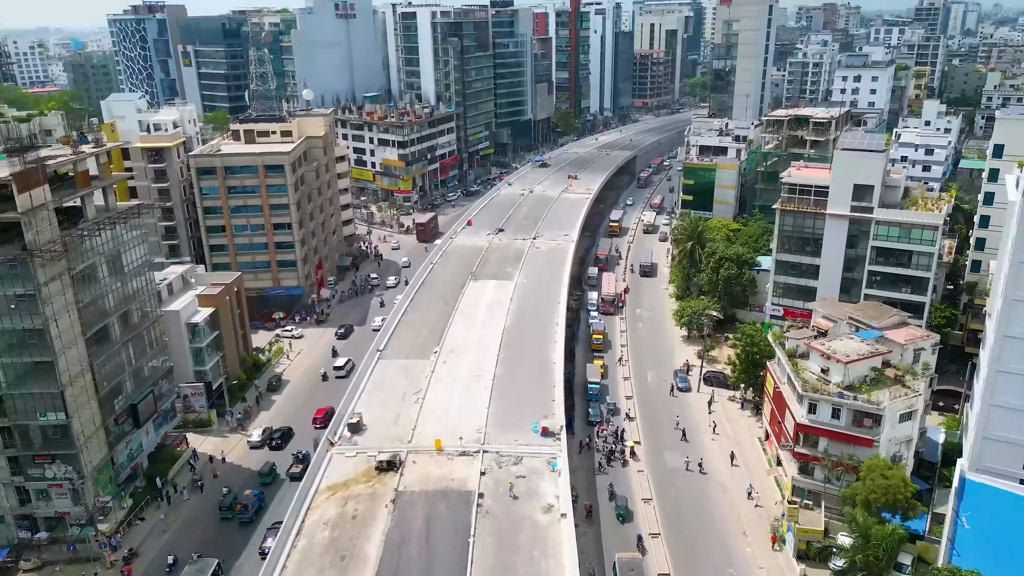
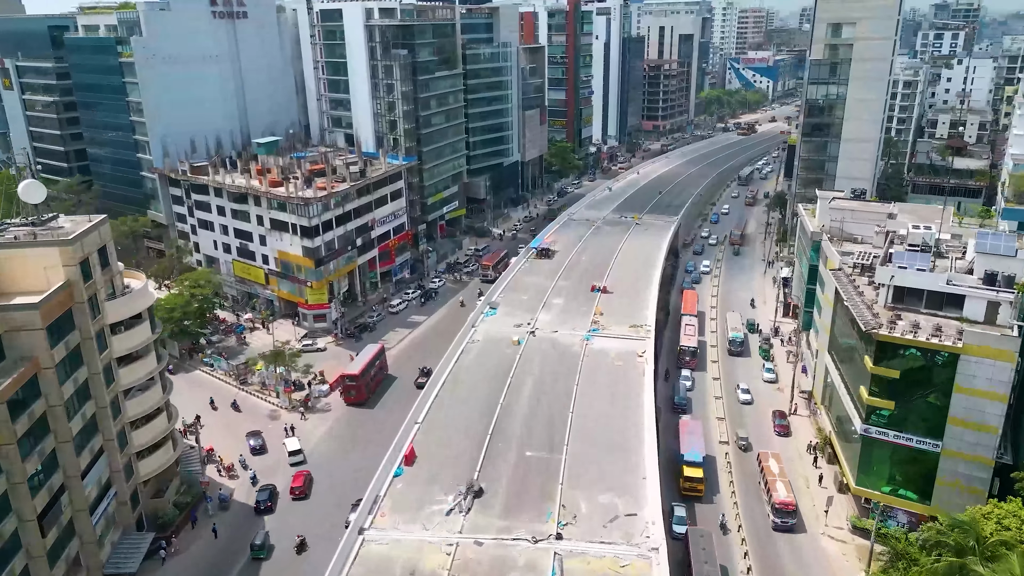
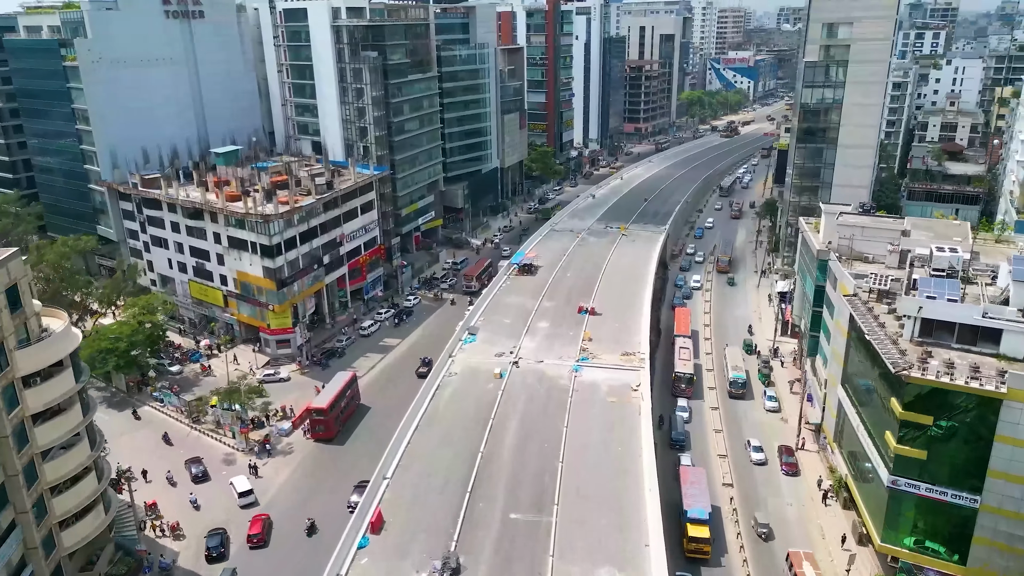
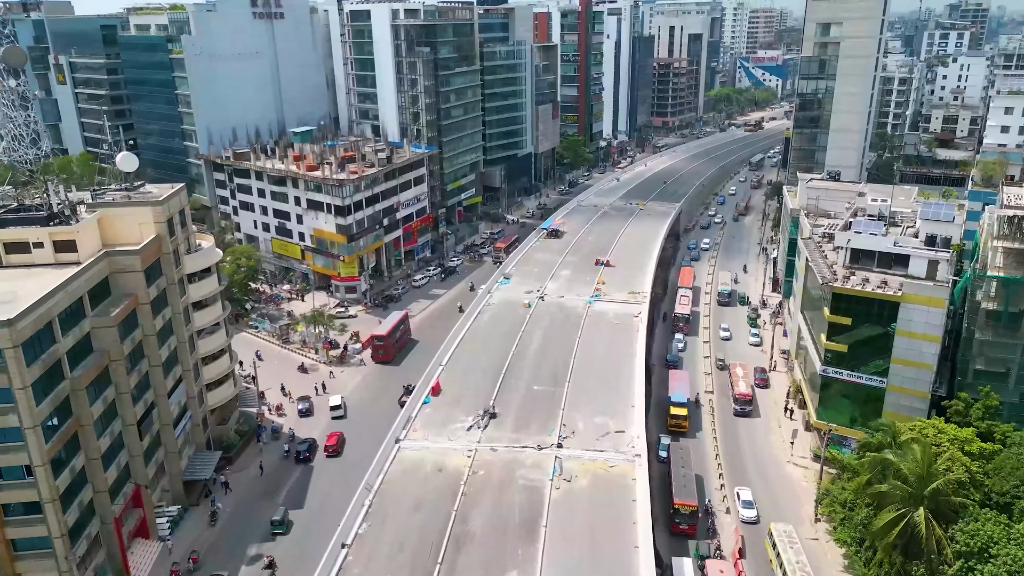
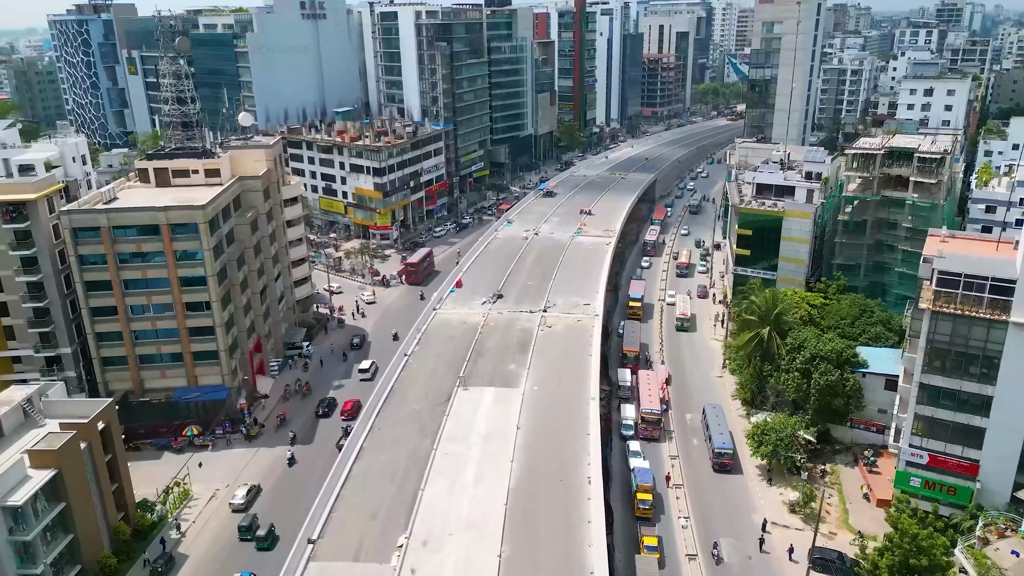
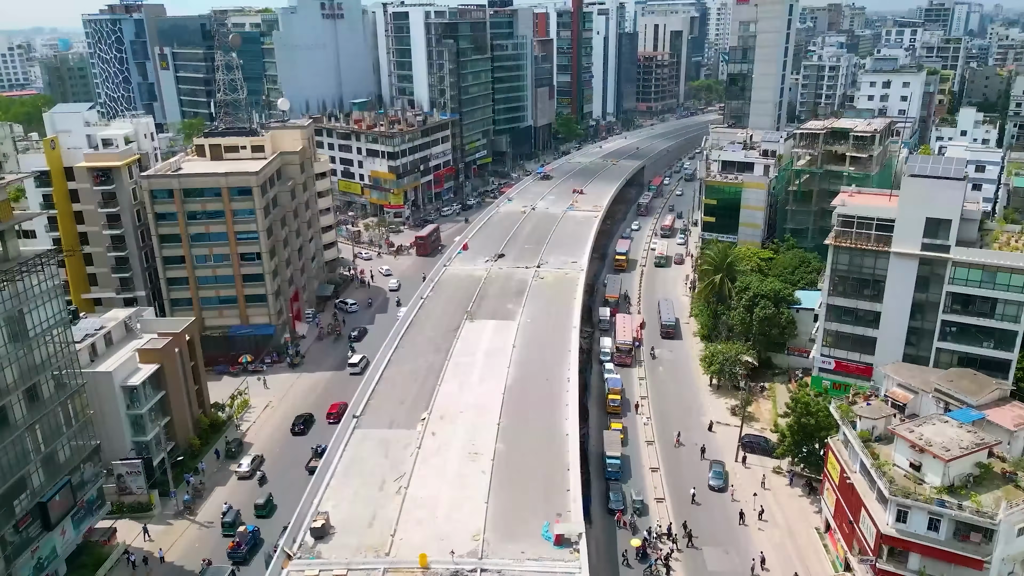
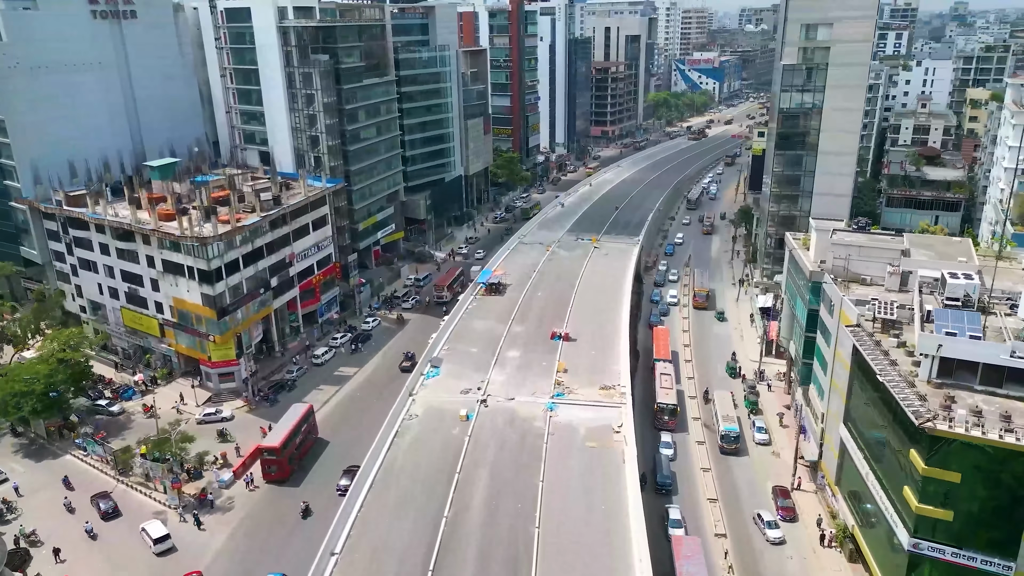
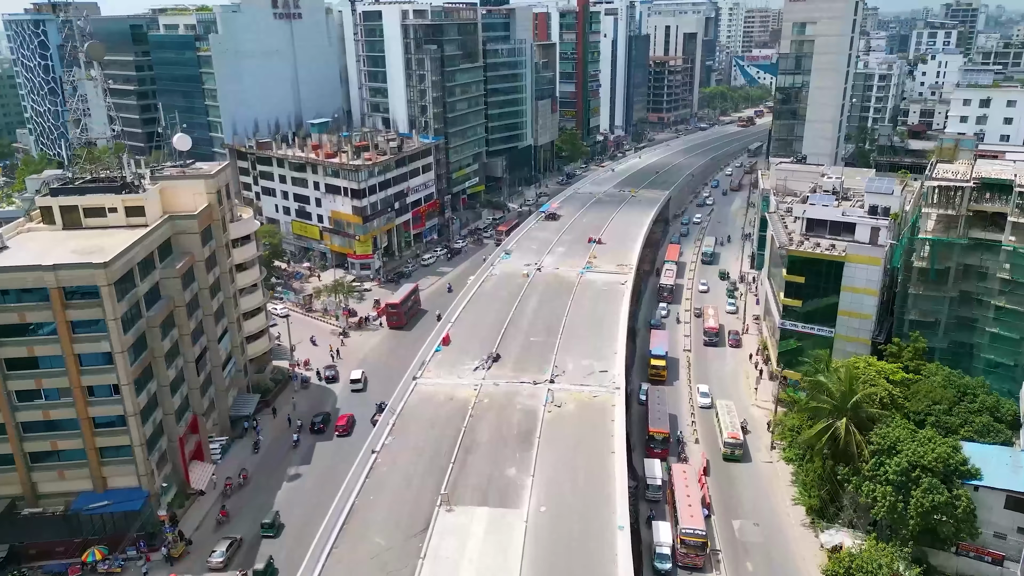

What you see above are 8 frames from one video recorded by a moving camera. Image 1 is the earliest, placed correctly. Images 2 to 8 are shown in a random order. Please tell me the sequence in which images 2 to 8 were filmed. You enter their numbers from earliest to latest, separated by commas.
6, 5, 8, 4, 2, 3, 7
